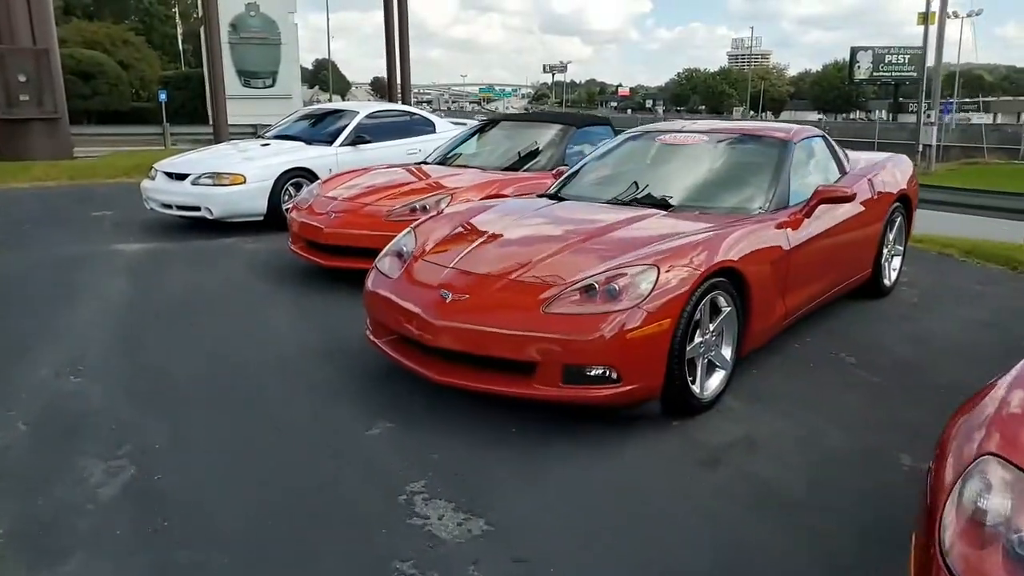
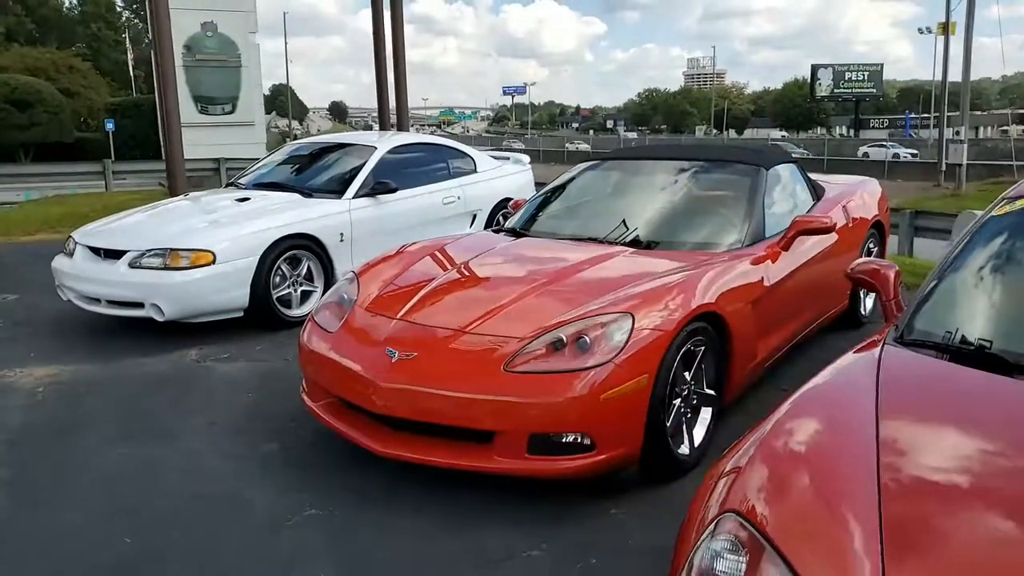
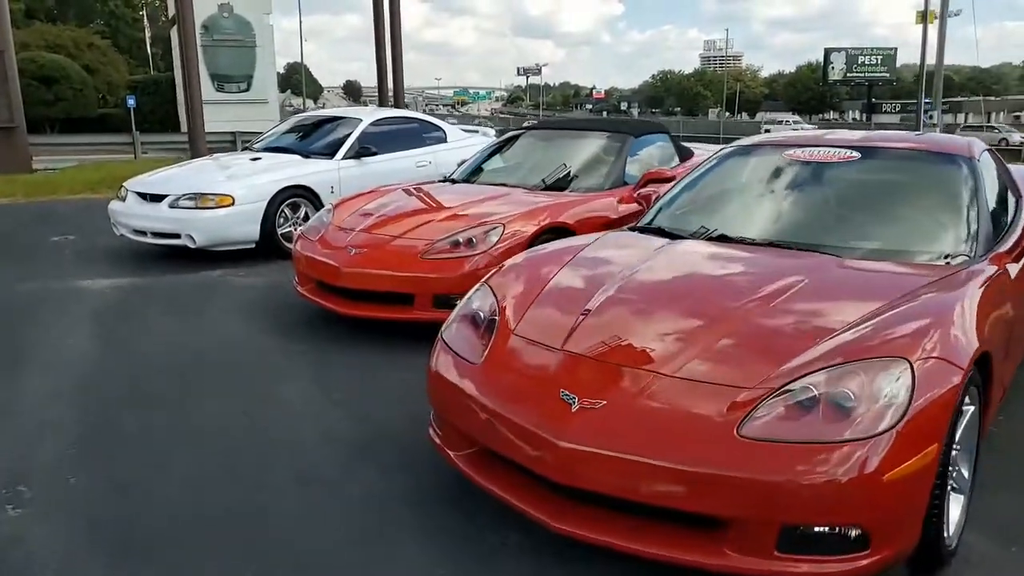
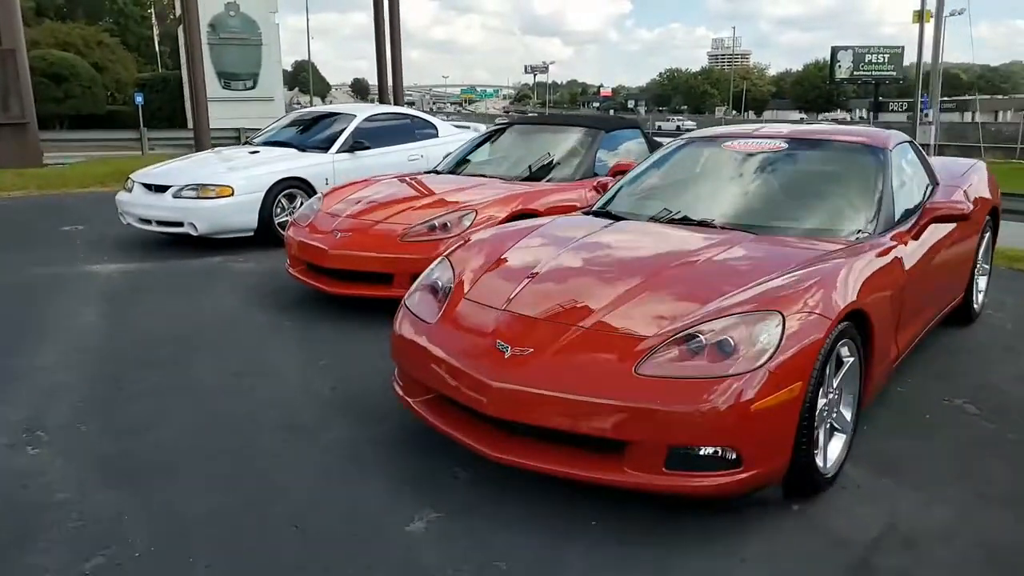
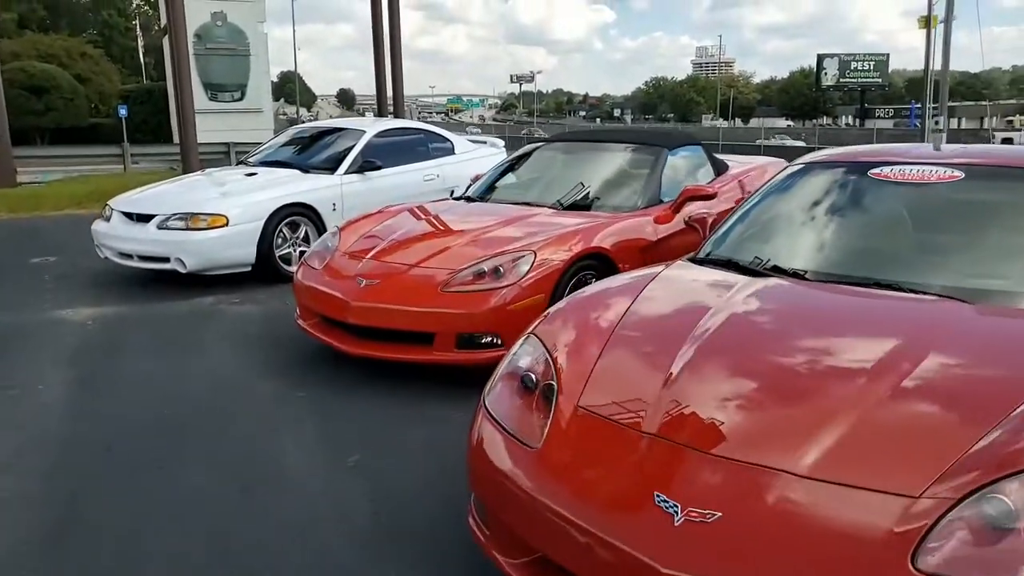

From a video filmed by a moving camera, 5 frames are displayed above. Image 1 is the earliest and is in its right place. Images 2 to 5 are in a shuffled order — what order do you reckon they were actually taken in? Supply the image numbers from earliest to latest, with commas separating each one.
4, 3, 5, 2
